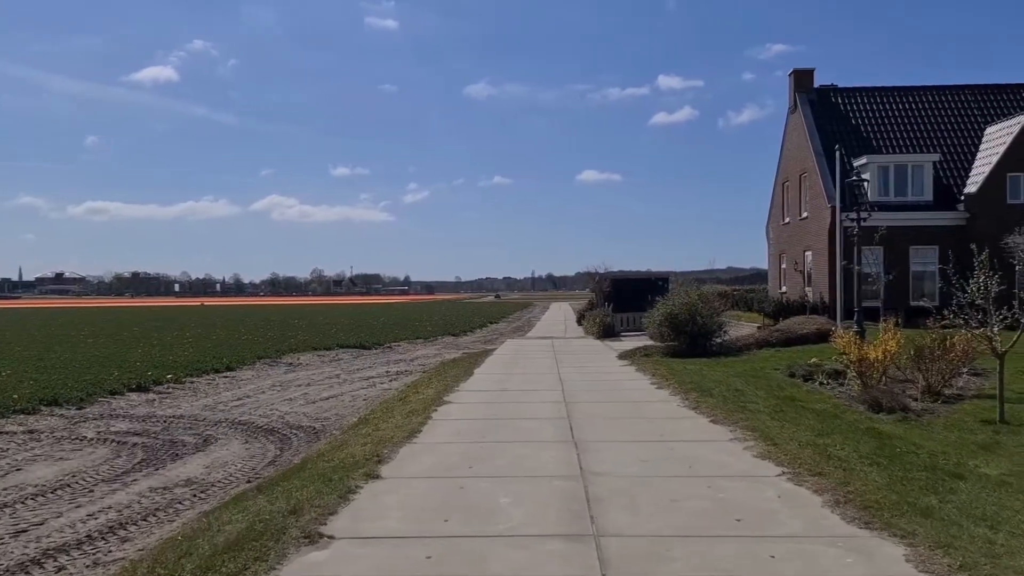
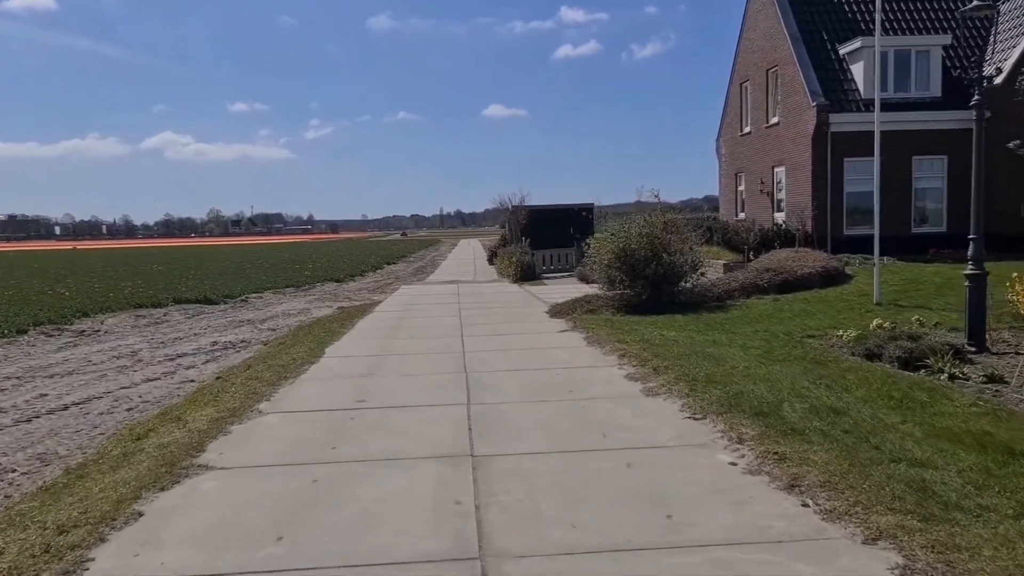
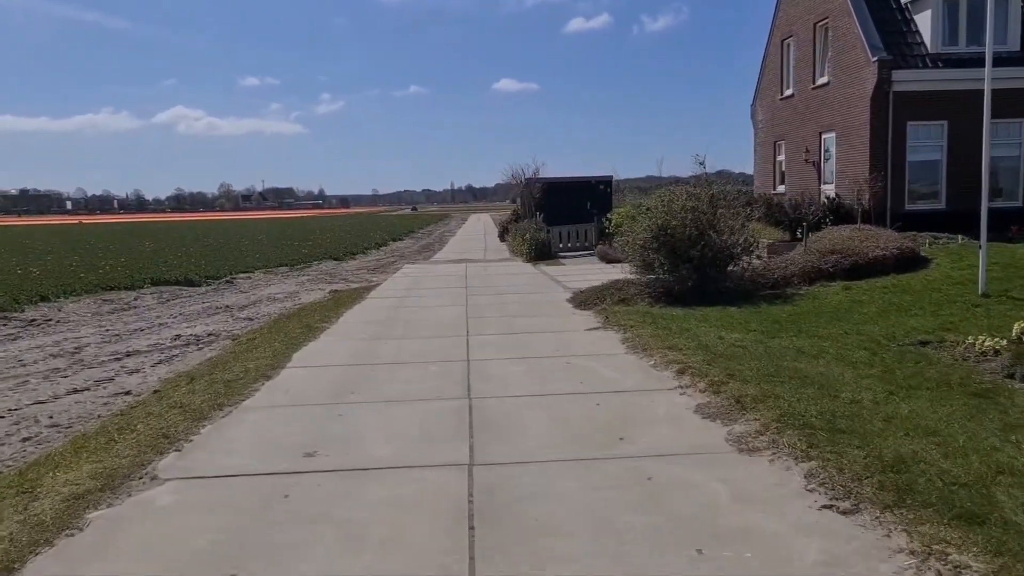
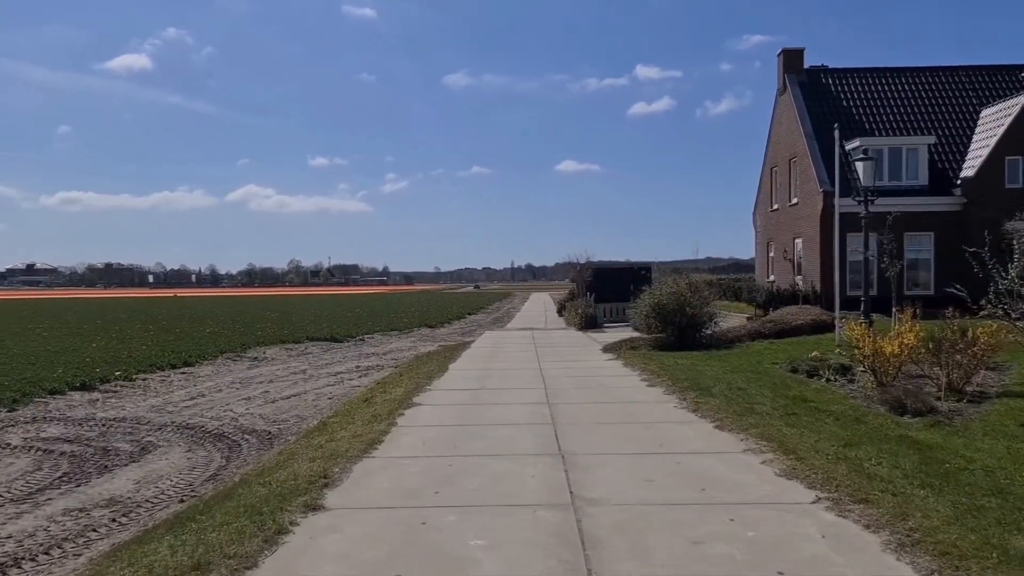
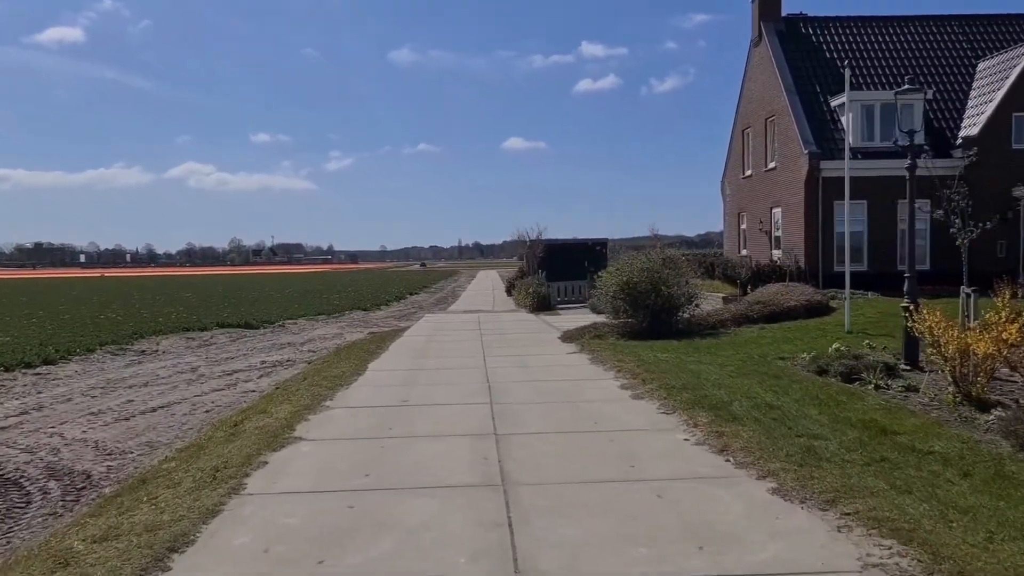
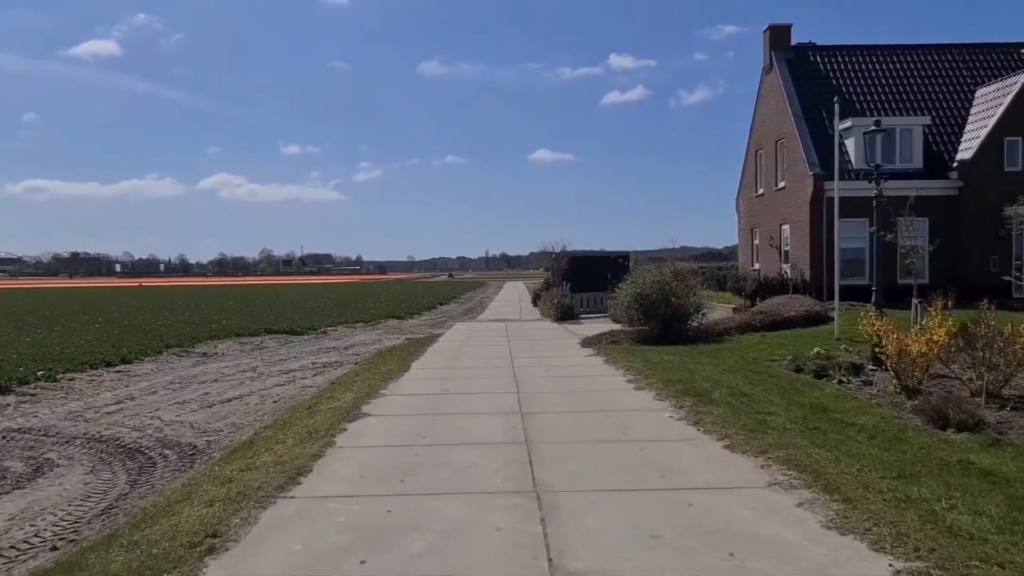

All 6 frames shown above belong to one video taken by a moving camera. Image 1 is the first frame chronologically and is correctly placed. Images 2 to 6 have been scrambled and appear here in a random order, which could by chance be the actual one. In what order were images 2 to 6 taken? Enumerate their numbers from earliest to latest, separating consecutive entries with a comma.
4, 6, 5, 2, 3
